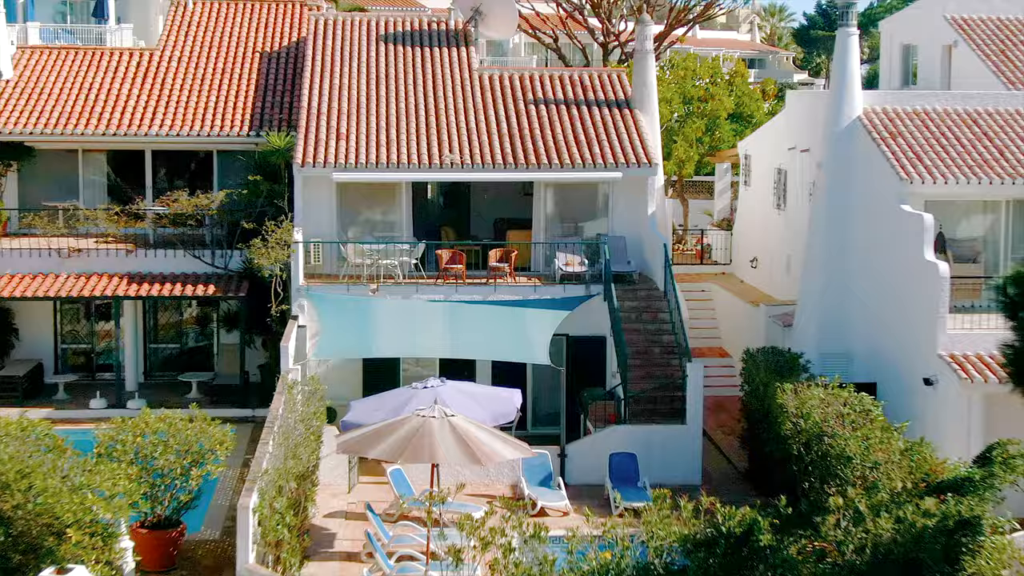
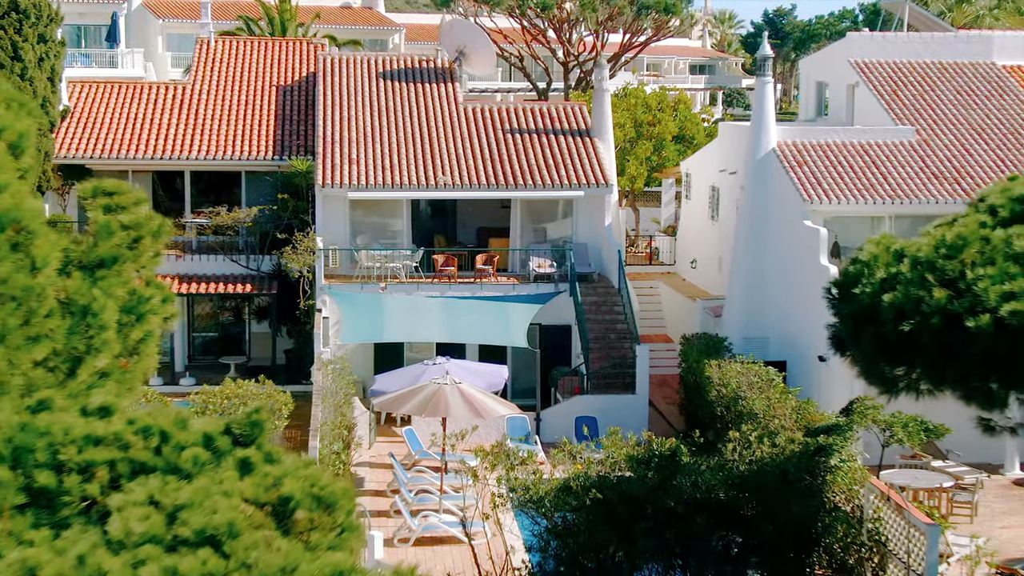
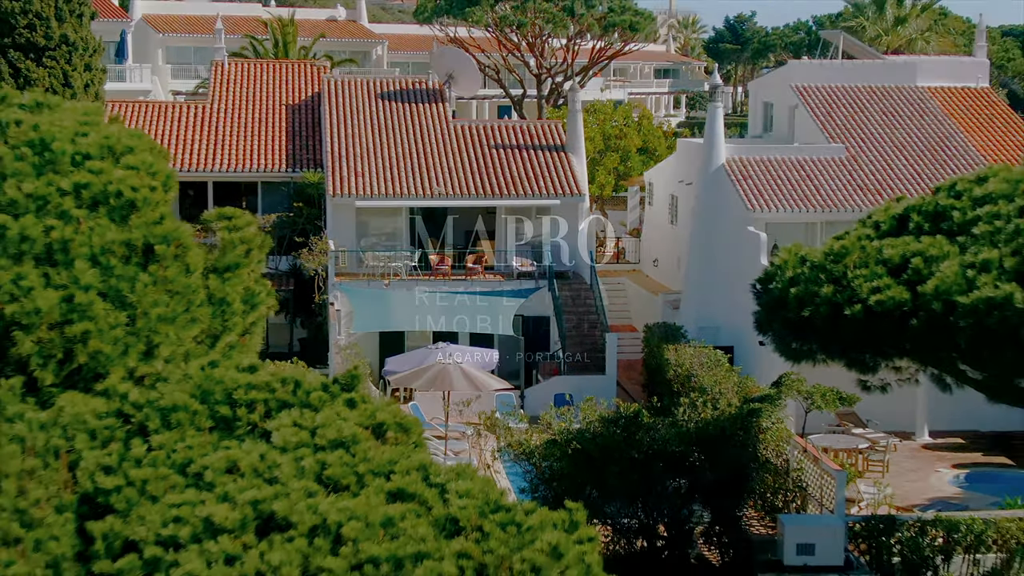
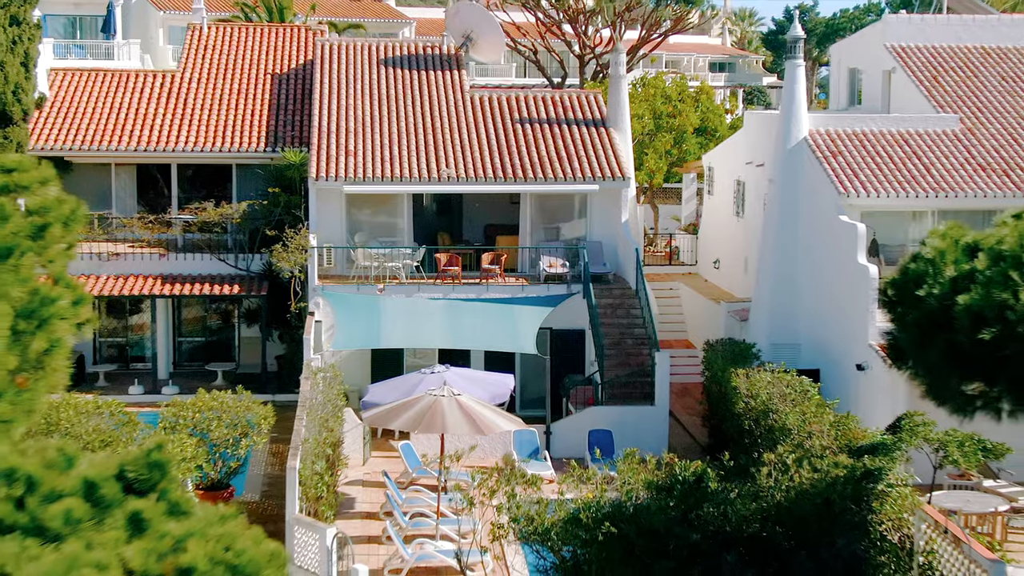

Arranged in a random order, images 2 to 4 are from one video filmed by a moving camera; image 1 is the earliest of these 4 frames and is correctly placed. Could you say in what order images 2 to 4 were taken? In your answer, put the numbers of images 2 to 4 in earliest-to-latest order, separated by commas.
4, 2, 3
